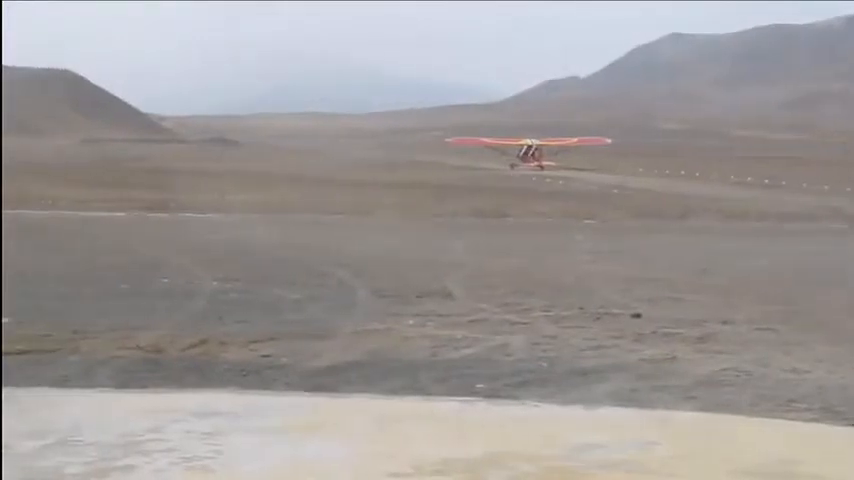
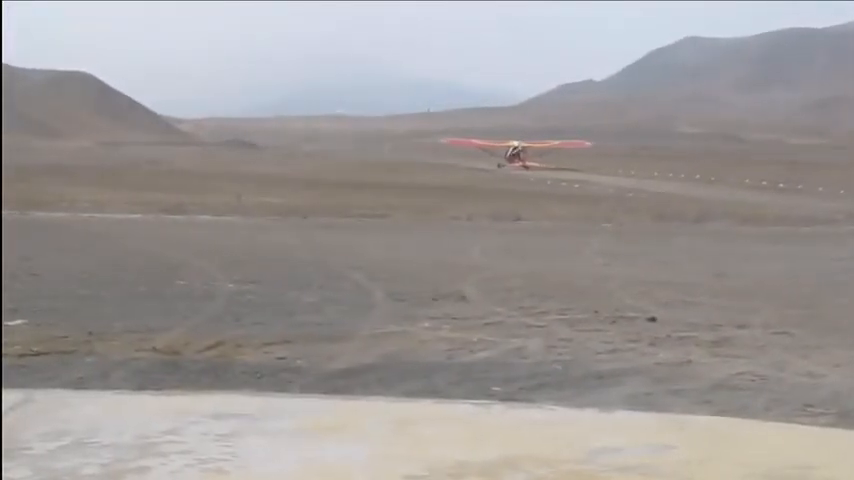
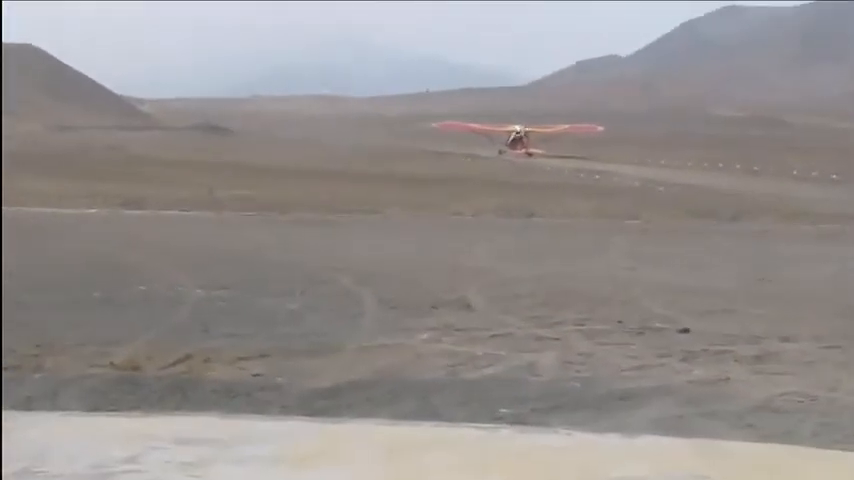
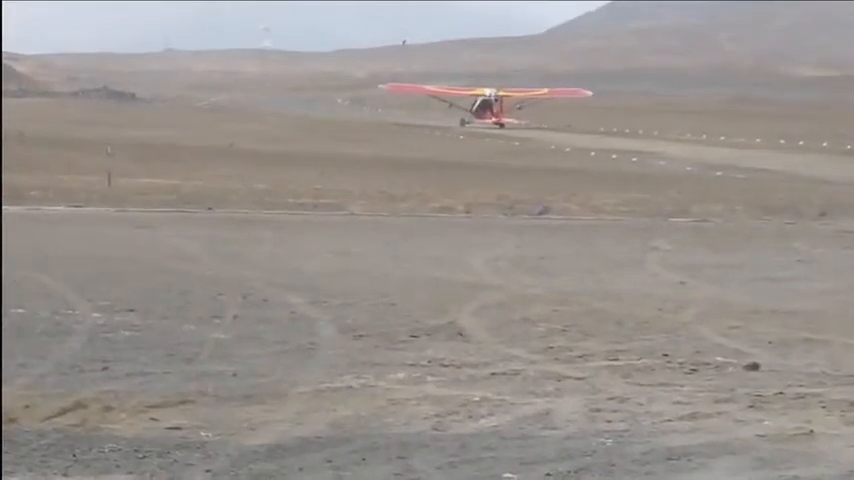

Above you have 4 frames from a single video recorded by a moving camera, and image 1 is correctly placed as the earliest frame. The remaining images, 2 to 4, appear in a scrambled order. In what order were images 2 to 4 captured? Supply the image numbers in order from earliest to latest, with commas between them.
2, 3, 4
